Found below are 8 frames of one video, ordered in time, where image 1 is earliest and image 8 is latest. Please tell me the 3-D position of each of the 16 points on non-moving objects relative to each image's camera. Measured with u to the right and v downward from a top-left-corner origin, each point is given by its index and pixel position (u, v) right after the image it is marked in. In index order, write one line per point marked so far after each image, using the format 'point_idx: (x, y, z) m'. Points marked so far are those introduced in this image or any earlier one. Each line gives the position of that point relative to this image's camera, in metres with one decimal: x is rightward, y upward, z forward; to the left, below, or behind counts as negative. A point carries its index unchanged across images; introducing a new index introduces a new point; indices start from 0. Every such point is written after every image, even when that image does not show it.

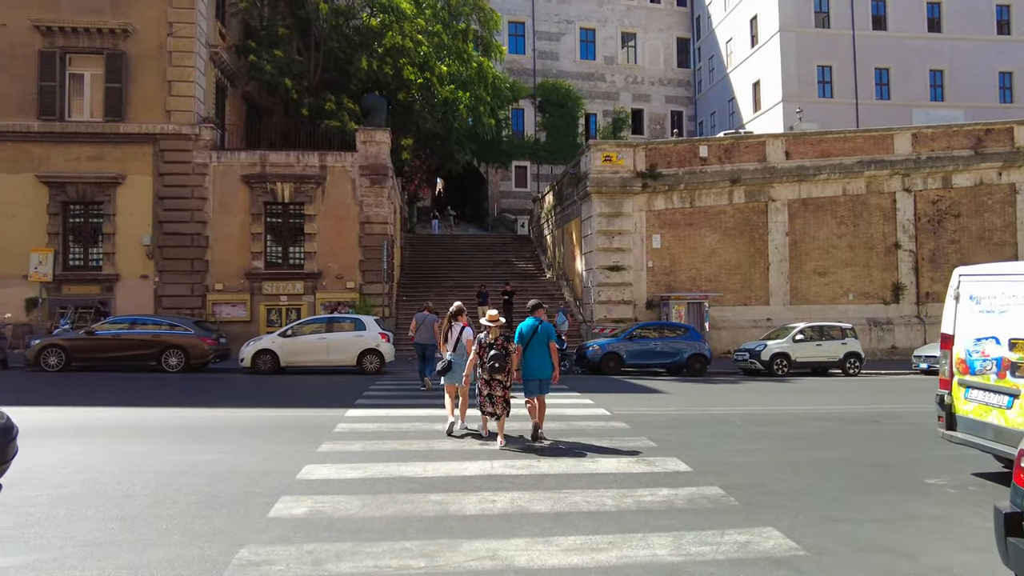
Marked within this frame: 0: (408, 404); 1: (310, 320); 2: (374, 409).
0: (-1.8, -1.9, +11.1) m
1: (-4.9, -0.8, +15.9) m
2: (-2.1, -1.8, +9.9) m
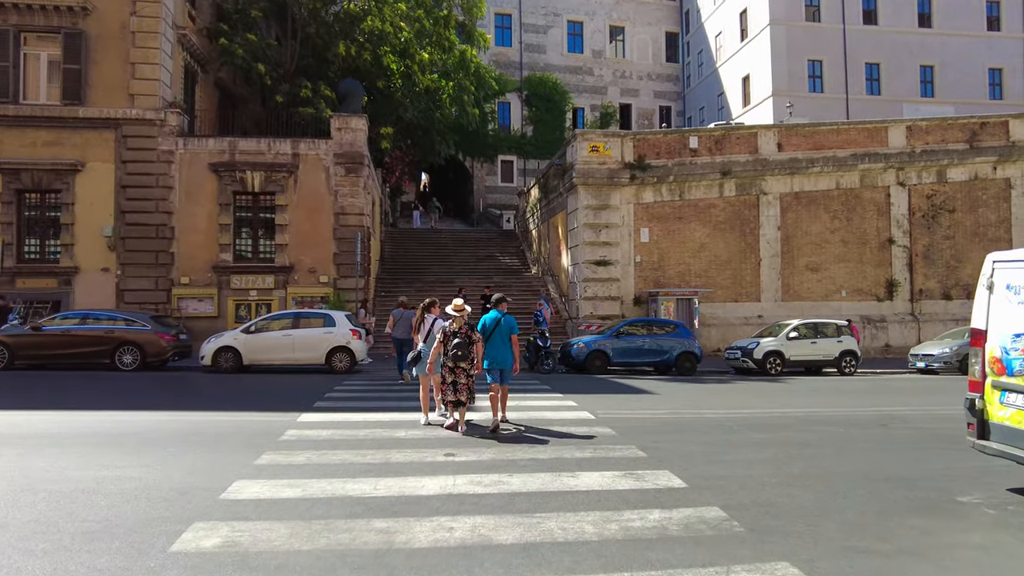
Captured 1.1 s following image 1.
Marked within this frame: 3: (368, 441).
0: (-2.2, -1.8, +10.2) m
1: (-5.4, -0.6, +14.9) m
2: (-2.4, -1.7, +9.0) m
3: (-1.5, -1.6, +7.0) m
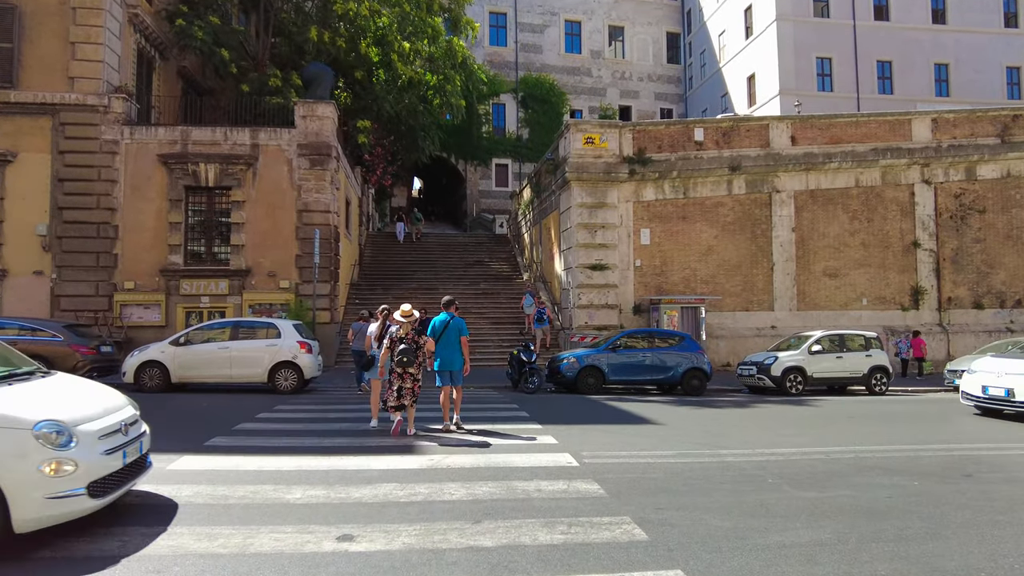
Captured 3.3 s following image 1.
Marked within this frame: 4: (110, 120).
0: (-2.6, -1.8, +7.9) m
1: (-5.8, -0.7, +12.7) m
2: (-2.9, -1.7, +6.7) m
3: (-2.0, -1.6, +4.8) m
4: (-11.0, +4.6, +18.1) m
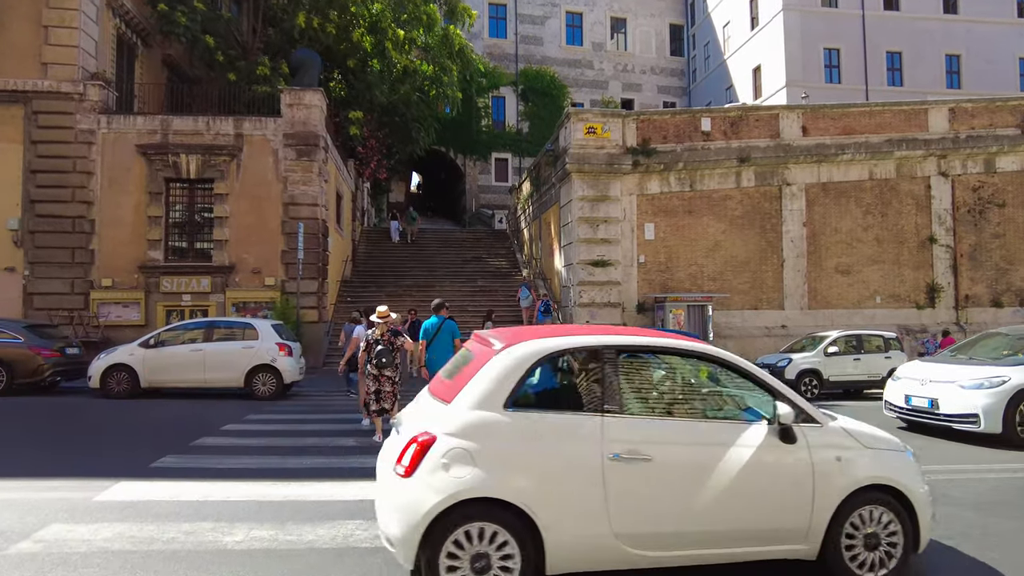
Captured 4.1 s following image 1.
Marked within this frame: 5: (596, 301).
0: (-2.7, -1.8, +7.0) m
1: (-5.9, -0.7, +11.8) m
2: (-3.0, -1.7, +5.8) m
3: (-2.1, -1.6, +3.9) m
4: (-11.1, +4.7, +17.1) m
5: (+2.5, -0.4, +19.2) m
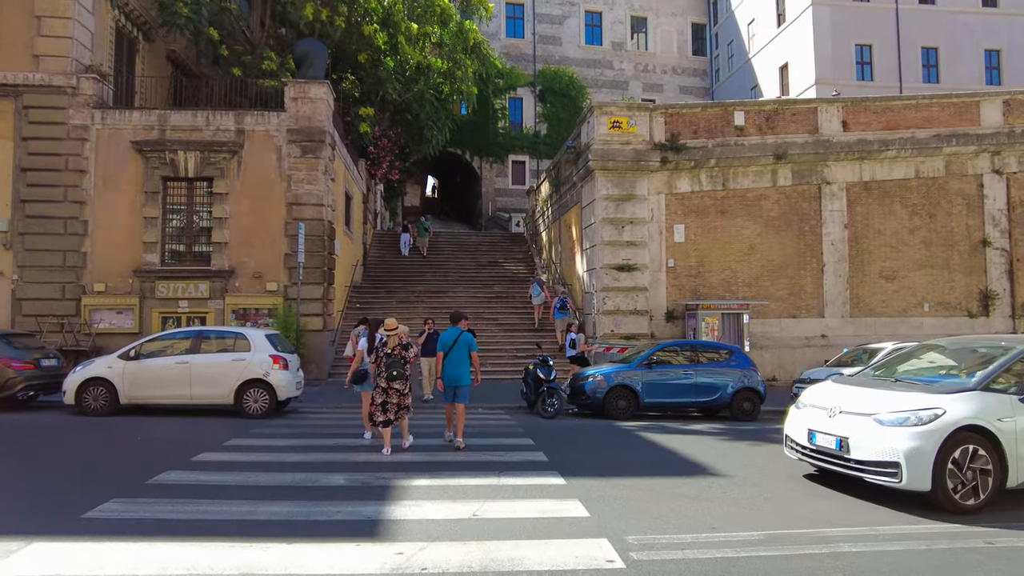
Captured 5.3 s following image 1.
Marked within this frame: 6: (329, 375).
0: (-2.5, -1.8, +5.8) m
1: (-5.6, -0.8, +10.7) m
2: (-2.8, -1.7, +4.6) m
3: (-2.0, -1.6, +2.7) m
4: (-10.6, +4.5, +16.2) m
5: (+3.0, -0.6, +17.9) m
6: (-4.5, -2.2, +16.4) m
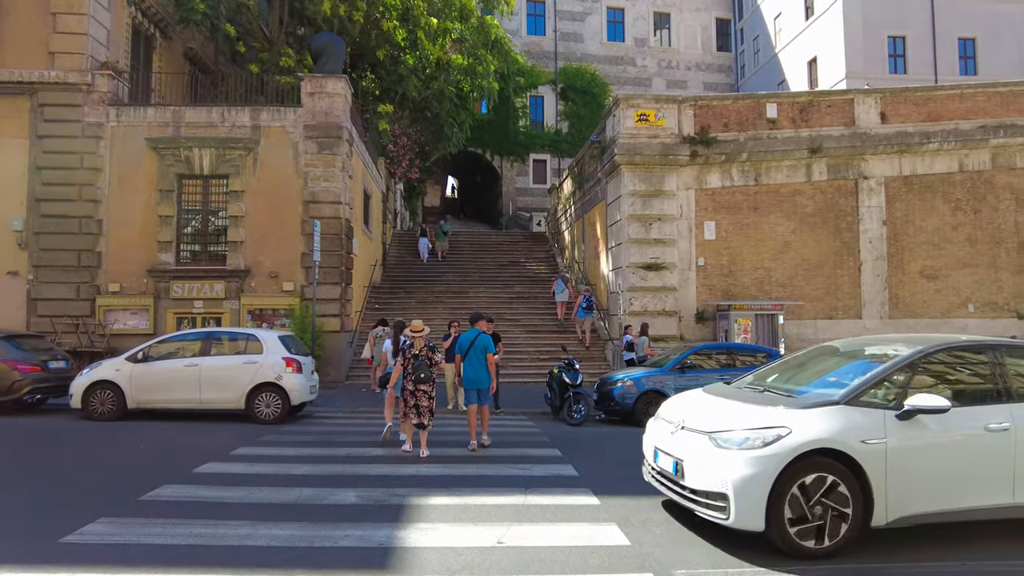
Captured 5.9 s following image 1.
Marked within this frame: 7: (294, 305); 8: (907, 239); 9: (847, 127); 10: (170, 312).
0: (-2.3, -1.8, +5.3) m
1: (-5.2, -0.7, +10.2) m
2: (-2.6, -1.7, +4.1) m
3: (-1.8, -1.6, +2.1) m
4: (-10.1, +4.5, +15.9) m
5: (+3.5, -0.5, +17.2) m
6: (-4.0, -2.2, +16.0) m
7: (-5.2, -0.4, +15.7) m
8: (+10.8, +1.3, +18.0) m
9: (+9.1, +4.4, +17.9) m
10: (-8.1, -0.6, +15.7) m
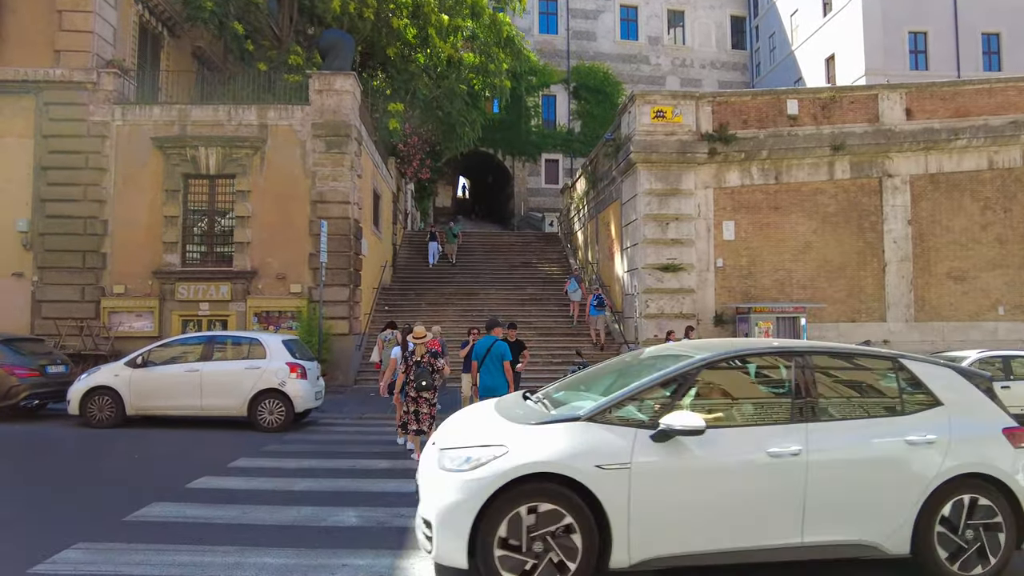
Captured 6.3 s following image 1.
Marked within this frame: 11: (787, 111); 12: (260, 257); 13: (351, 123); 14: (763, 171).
0: (-2.2, -1.8, +4.9) m
1: (-5.0, -0.8, +9.9) m
2: (-2.5, -1.7, +3.7) m
3: (-1.8, -1.6, +1.7) m
4: (-9.8, +4.5, +15.7) m
5: (+3.9, -0.6, +16.7) m
6: (-3.7, -2.2, +15.6) m
7: (-4.9, -0.4, +15.4) m
8: (+11.1, +1.3, +17.4) m
9: (+9.4, +4.3, +17.3) m
10: (-7.8, -0.6, +15.4) m
11: (+7.1, +4.6, +17.2) m
12: (-5.9, +0.7, +15.5) m
13: (-3.8, +3.9, +15.8) m
14: (+6.5, +3.0, +17.1) m
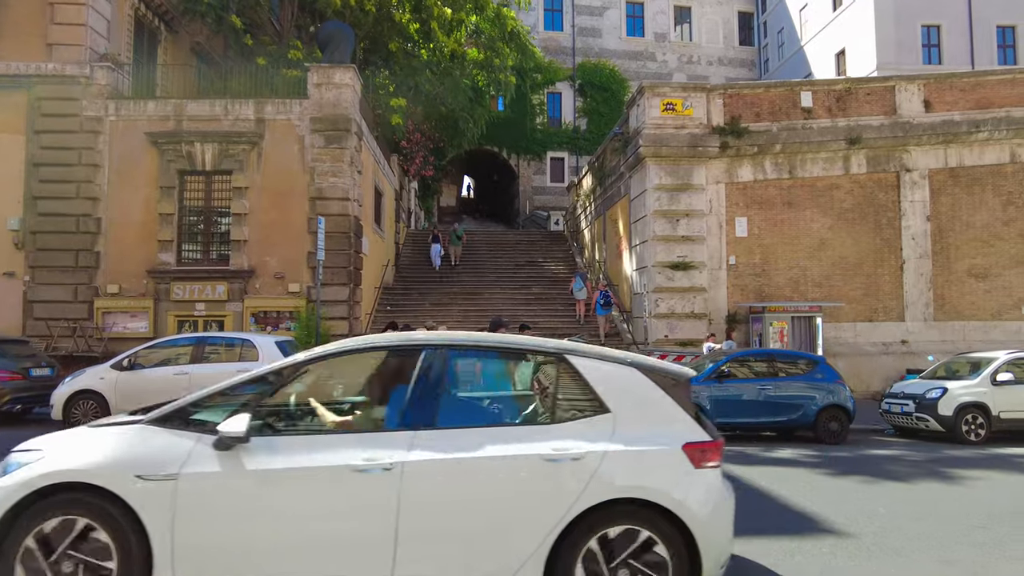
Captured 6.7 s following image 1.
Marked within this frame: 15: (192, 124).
0: (-2.1, -1.8, +4.4) m
1: (-5.0, -0.8, +9.4) m
2: (-2.5, -1.7, +3.2) m
3: (-1.8, -1.6, +1.2) m
4: (-9.7, +4.5, +15.2) m
5: (+4.0, -0.6, +16.1) m
6: (-3.6, -2.2, +15.1) m
7: (-4.8, -0.4, +14.9) m
8: (+11.2, +1.3, +16.8) m
9: (+9.5, +4.4, +16.7) m
10: (-7.7, -0.6, +14.9) m
11: (+7.3, +4.6, +16.6) m
12: (-5.8, +0.8, +15.1) m
13: (-3.7, +4.0, +15.4) m
14: (+6.6, +3.0, +16.6) m
15: (-7.4, +3.8, +15.3) m
